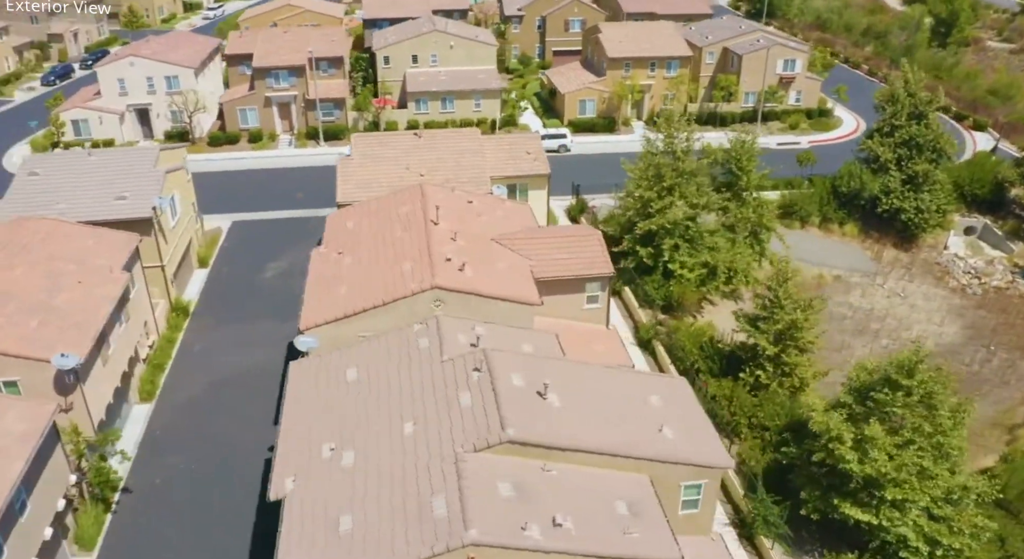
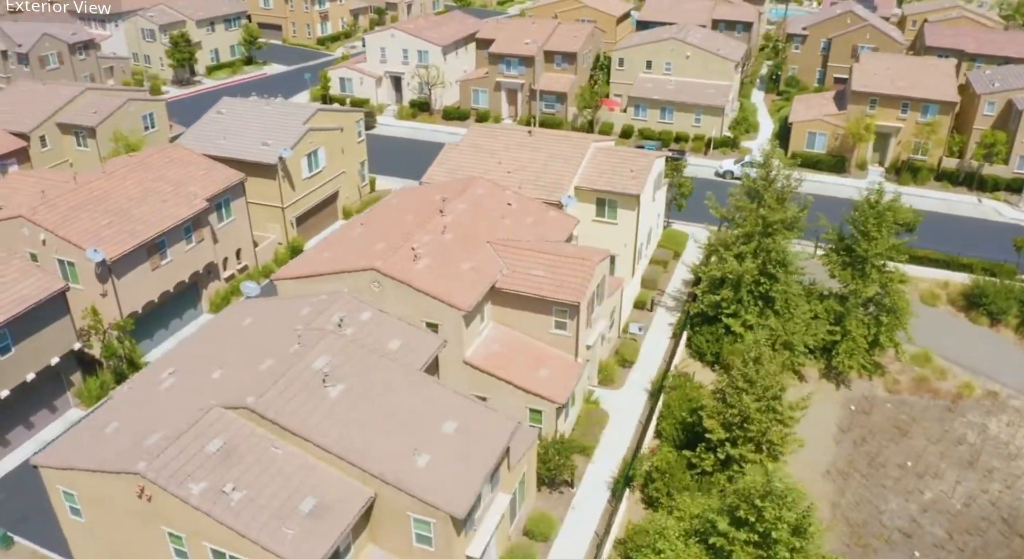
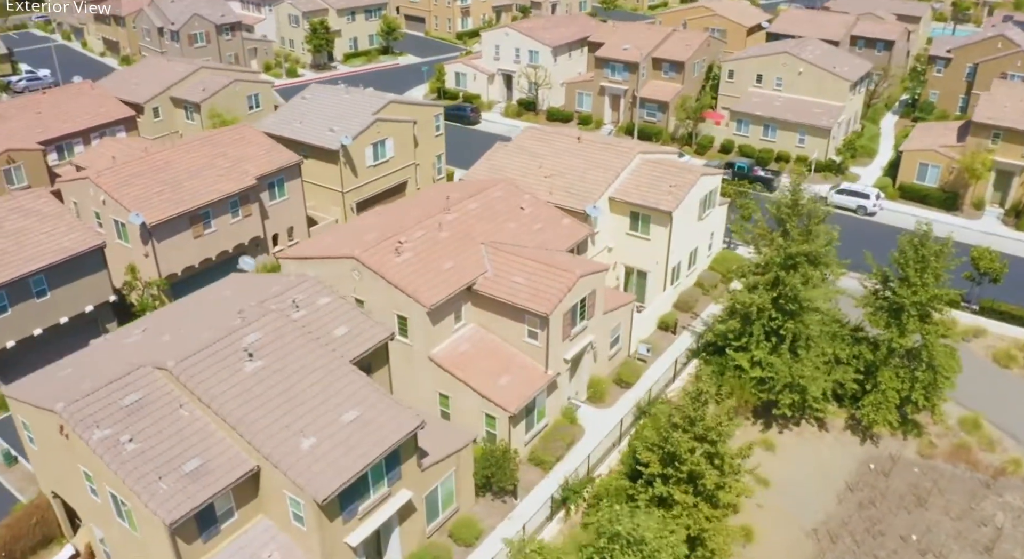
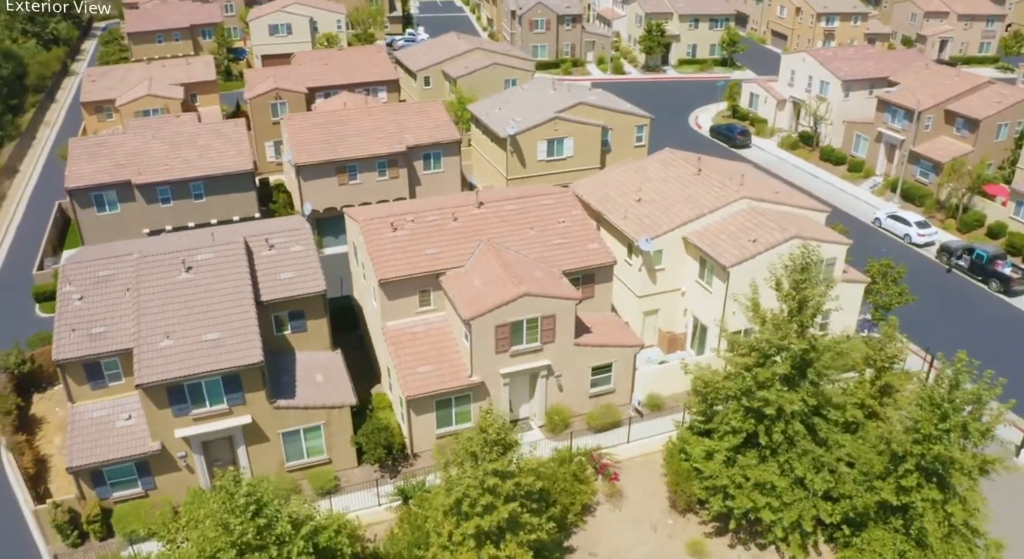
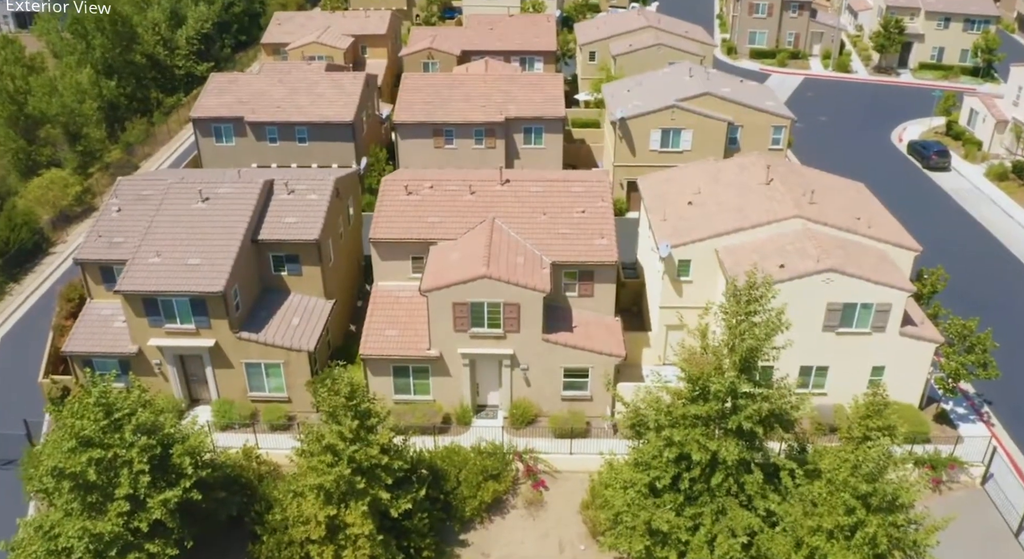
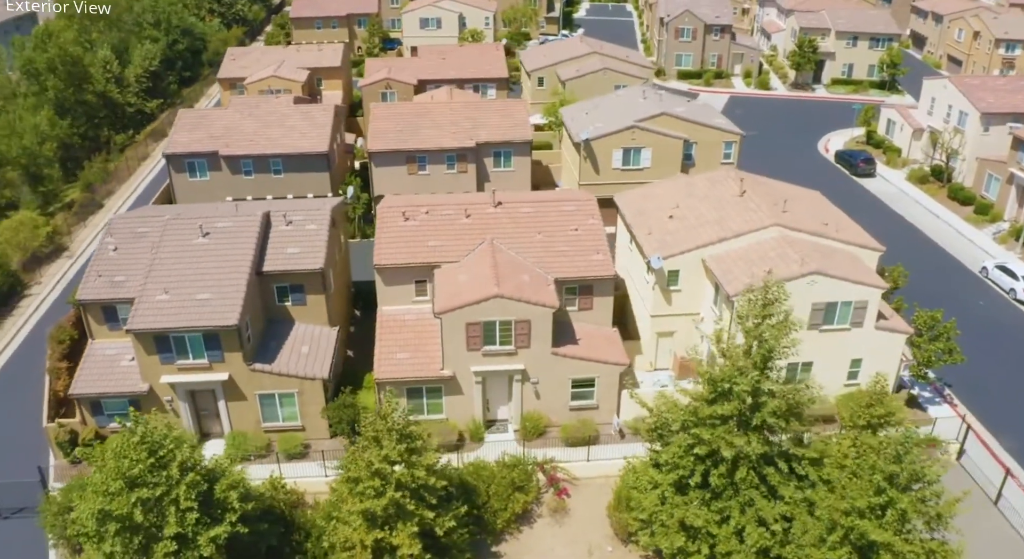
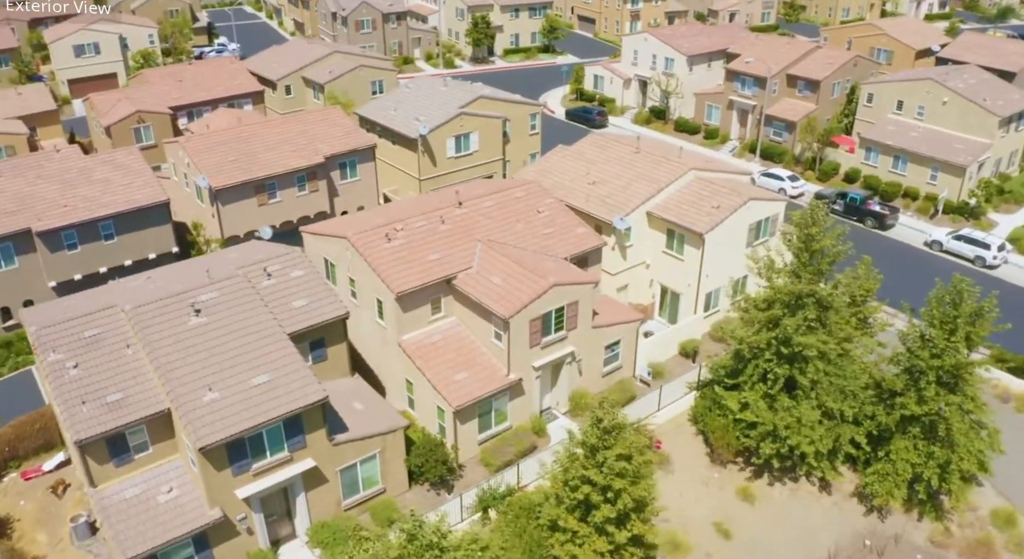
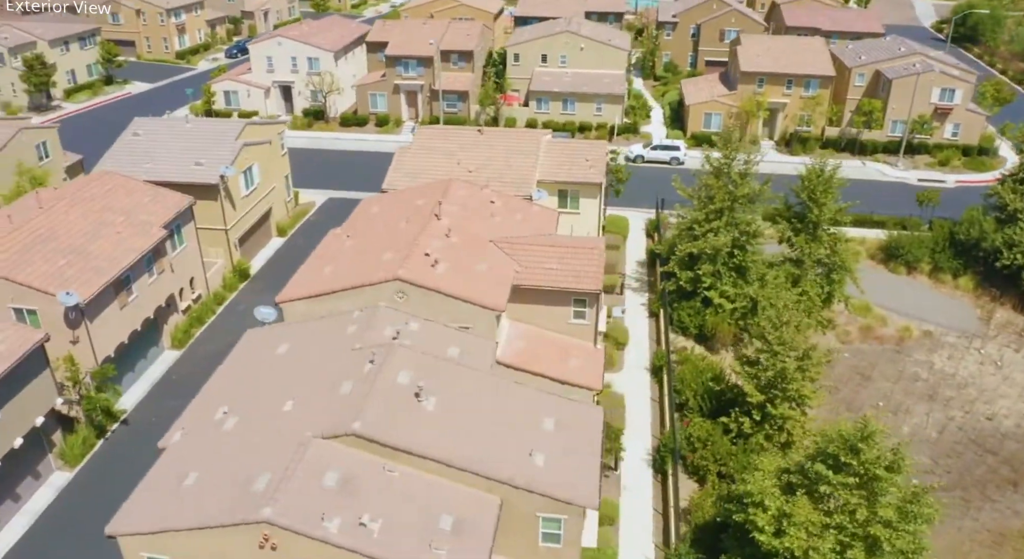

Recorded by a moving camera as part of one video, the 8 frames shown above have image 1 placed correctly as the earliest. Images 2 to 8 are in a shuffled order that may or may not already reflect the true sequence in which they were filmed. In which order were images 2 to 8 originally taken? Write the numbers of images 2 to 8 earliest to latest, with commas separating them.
8, 2, 3, 7, 4, 6, 5
